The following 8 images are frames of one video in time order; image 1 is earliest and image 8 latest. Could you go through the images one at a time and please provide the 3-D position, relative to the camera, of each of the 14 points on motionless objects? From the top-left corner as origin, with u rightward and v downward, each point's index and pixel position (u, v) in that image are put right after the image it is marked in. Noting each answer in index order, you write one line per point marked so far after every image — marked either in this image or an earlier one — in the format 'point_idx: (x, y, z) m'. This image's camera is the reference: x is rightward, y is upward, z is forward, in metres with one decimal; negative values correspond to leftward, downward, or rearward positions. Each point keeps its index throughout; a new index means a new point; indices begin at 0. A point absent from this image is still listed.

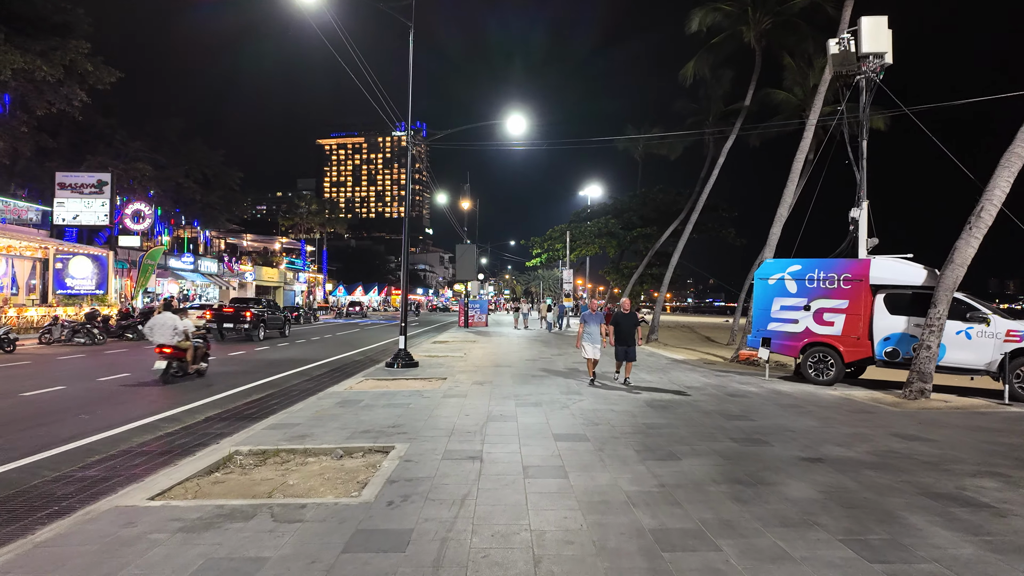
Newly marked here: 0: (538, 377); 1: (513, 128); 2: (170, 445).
0: (+0.6, -1.9, +11.5) m
1: (+0.1, +4.2, +14.2) m
2: (-4.2, -2.0, +6.8) m
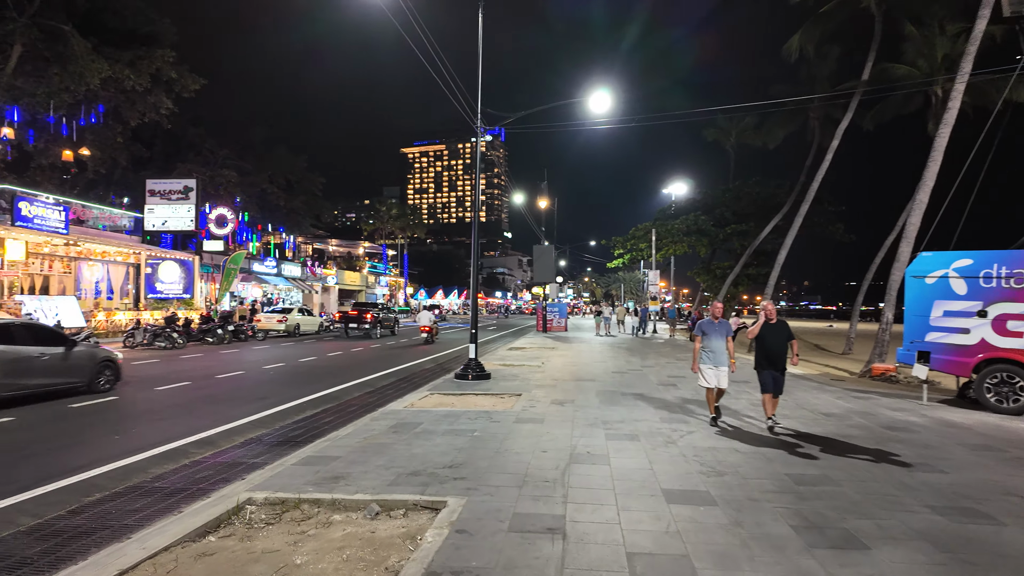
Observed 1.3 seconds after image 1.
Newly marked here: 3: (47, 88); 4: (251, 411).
0: (+2.1, -1.9, +9.6) m
1: (+2.0, +4.1, +12.3) m
2: (-3.3, -2.0, +5.6) m
3: (-15.9, +6.9, +18.5) m
4: (-4.4, -2.1, +9.1) m
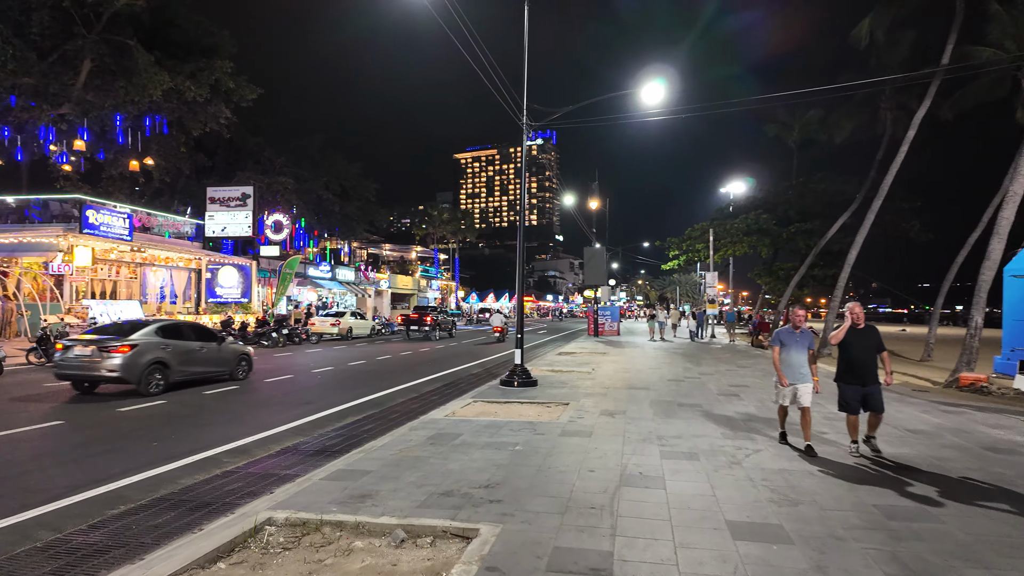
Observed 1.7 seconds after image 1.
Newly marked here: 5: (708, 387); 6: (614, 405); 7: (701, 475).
0: (+2.9, -2.0, +8.8) m
1: (+3.0, +4.1, +11.6) m
2: (-2.9, -2.0, +5.4) m
3: (-14.3, +6.7, +19.4) m
4: (-3.7, -2.1, +9.0) m
5: (+4.1, -2.1, +11.5) m
6: (+1.7, -2.0, +9.4) m
7: (+2.0, -1.9, +5.7) m
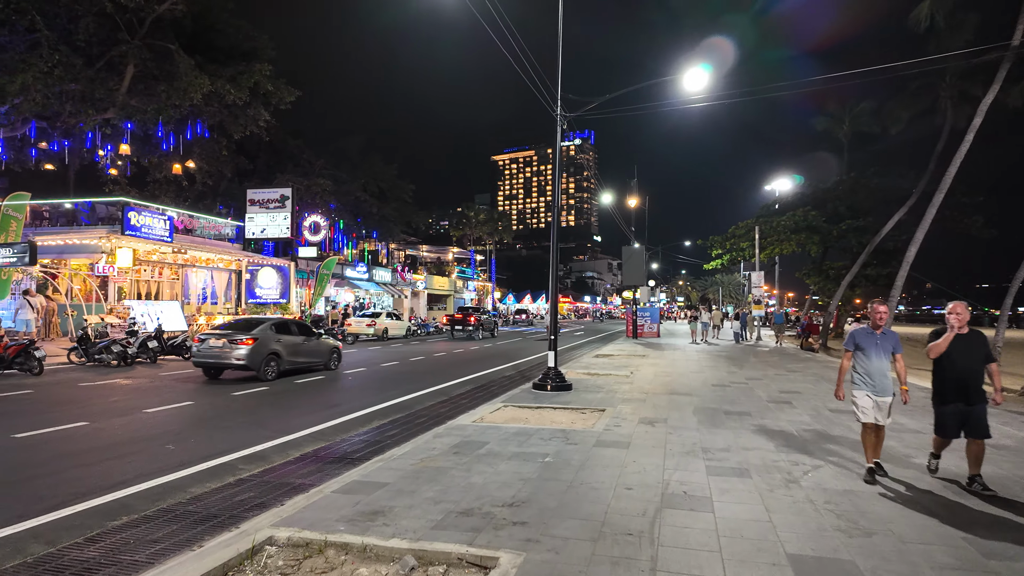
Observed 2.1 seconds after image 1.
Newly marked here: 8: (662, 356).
0: (+3.3, -2.0, +8.1) m
1: (+3.6, +4.1, +10.9) m
2: (-2.7, -2.0, +5.0) m
3: (-13.0, +6.7, +19.9) m
4: (-3.1, -2.1, +8.7) m
5: (+4.8, -2.1, +10.7) m
6: (+2.3, -2.0, +8.8) m
7: (+2.3, -1.9, +5.0) m
8: (+5.3, -2.4, +19.1) m
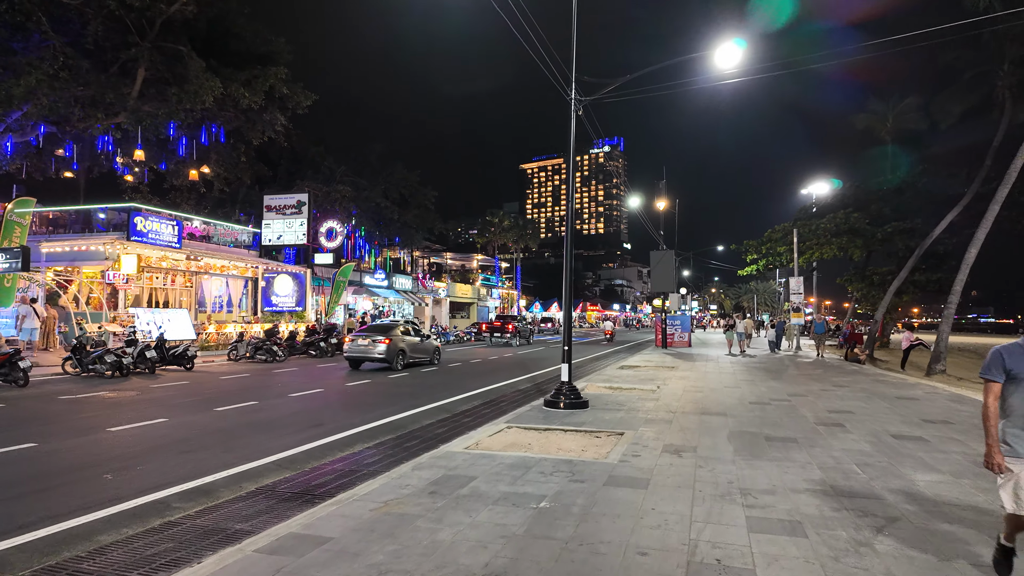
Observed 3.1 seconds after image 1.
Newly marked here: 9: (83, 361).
0: (+3.3, -2.0, +6.7) m
1: (+3.8, +4.0, +9.6) m
2: (-2.8, -2.0, +4.0) m
3: (-12.4, +6.4, +19.5) m
4: (-3.1, -2.2, +7.7) m
5: (+4.9, -2.1, +9.2) m
6: (+2.3, -2.0, +7.5) m
7: (+2.1, -1.9, +3.7) m
8: (+5.9, -2.6, +17.7) m
9: (-10.7, -1.8, +13.6) m
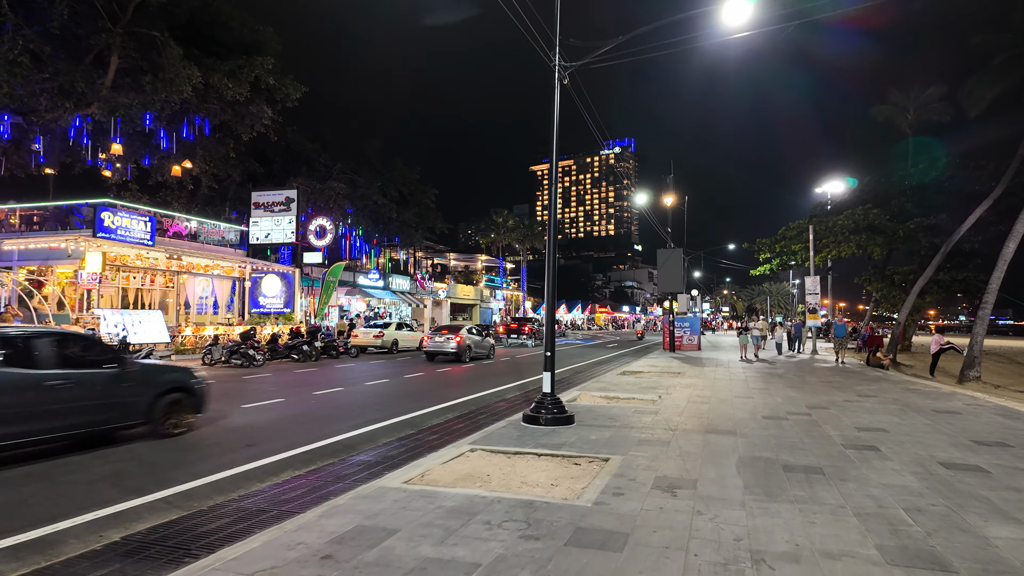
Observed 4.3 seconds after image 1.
0: (+2.9, -1.9, +5.3) m
1: (+3.3, +4.1, +8.2) m
2: (-3.4, -1.9, +2.7) m
3: (-12.6, +6.4, +18.5) m
4: (-3.6, -2.1, +6.4) m
5: (+4.5, -2.1, +7.8) m
6: (+1.8, -2.0, +6.1) m
7: (+1.6, -1.8, +2.4) m
8: (+5.6, -2.6, +16.2) m
9: (-11.0, -1.8, +12.4) m
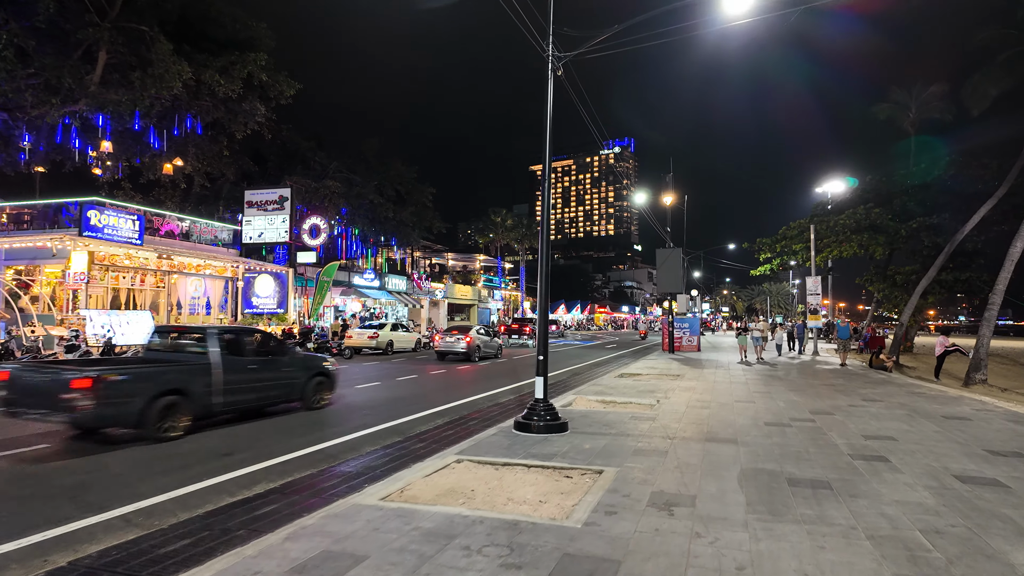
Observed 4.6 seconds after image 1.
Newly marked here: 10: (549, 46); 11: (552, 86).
0: (+2.7, -1.9, +5.0) m
1: (+3.2, +4.1, +7.8) m
2: (-3.5, -2.0, +2.3) m
3: (-12.7, +6.4, +18.1) m
4: (-3.7, -2.1, +6.0) m
5: (+4.4, -2.1, +7.4) m
6: (+1.7, -2.0, +5.7) m
7: (+1.4, -1.8, +2.0) m
8: (+5.5, -2.6, +15.8) m
9: (-11.2, -1.8, +12.0) m
10: (+0.6, +3.7, +8.3) m
11: (+0.6, +3.2, +8.5) m
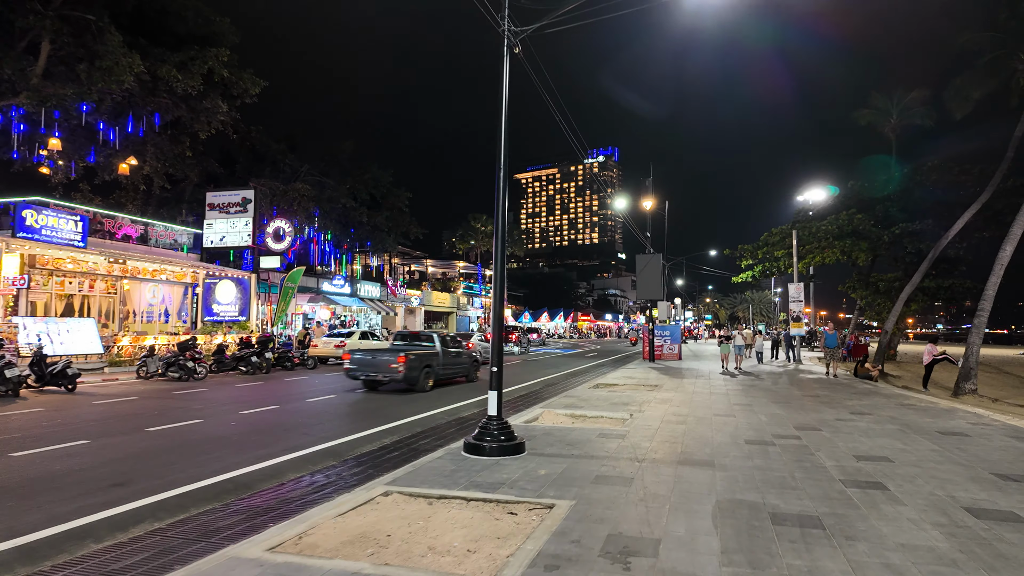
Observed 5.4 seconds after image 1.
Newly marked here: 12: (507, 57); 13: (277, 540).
0: (+2.1, -1.9, +4.1) m
1: (+2.5, +4.0, +7.0) m
2: (-4.0, -1.9, +1.3) m
3: (-13.6, +6.2, +16.9) m
4: (-4.3, -2.1, +5.0) m
5: (+3.7, -2.1, +6.5) m
6: (+1.1, -2.0, +4.8) m
7: (+0.9, -1.8, +1.1) m
8: (+4.6, -2.7, +15.0) m
9: (-11.9, -1.9, +10.8) m
10: (-0.1, +3.7, +7.5) m
11: (0.0, +3.1, +7.6) m
12: (-0.1, +3.3, +7.7) m
13: (-1.8, -1.9, +4.3) m
